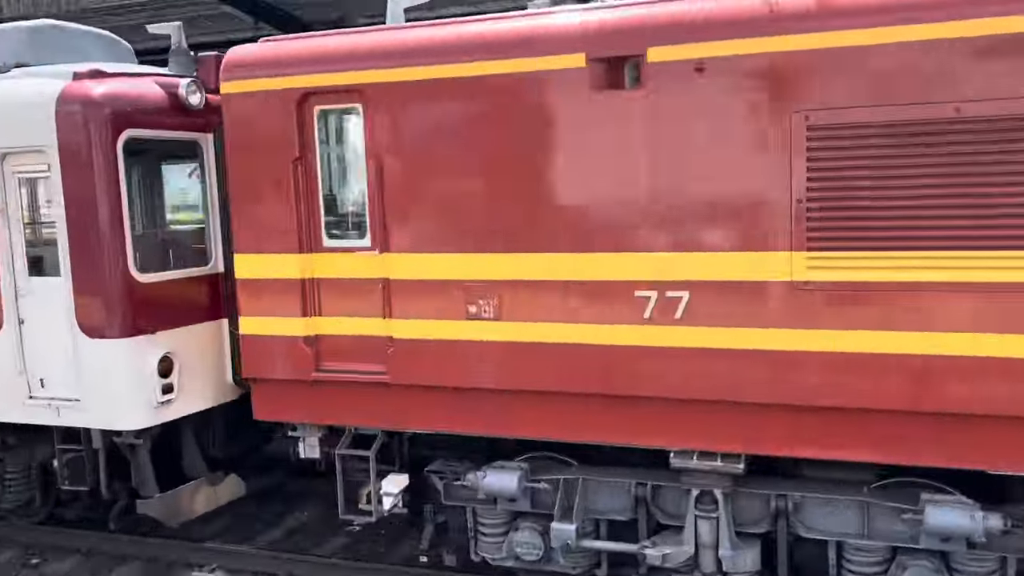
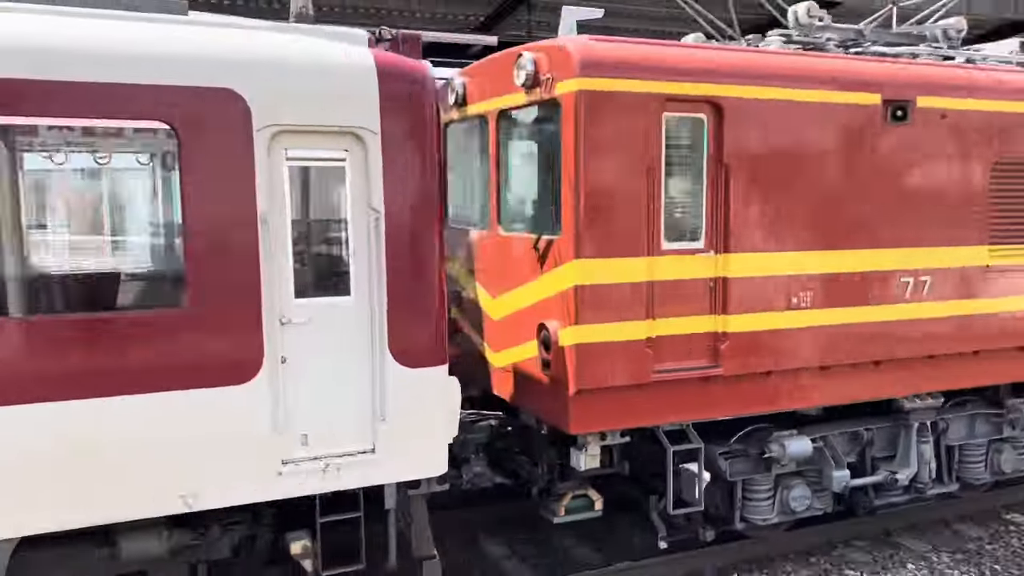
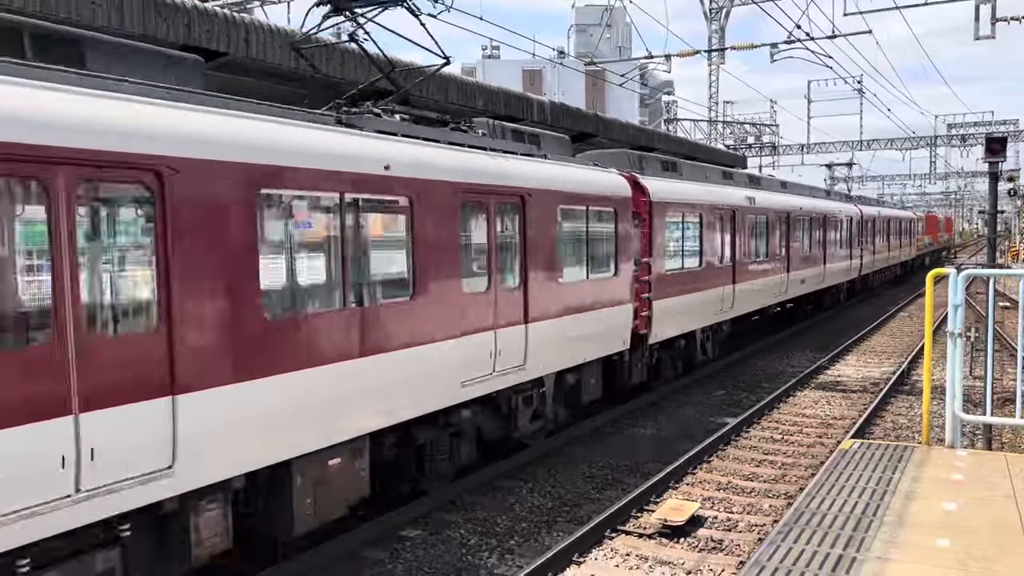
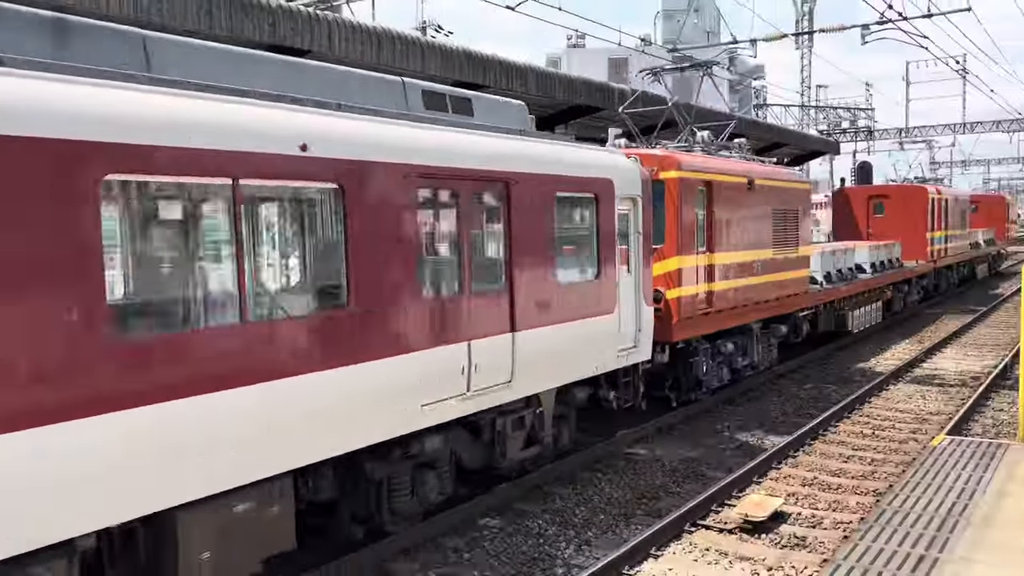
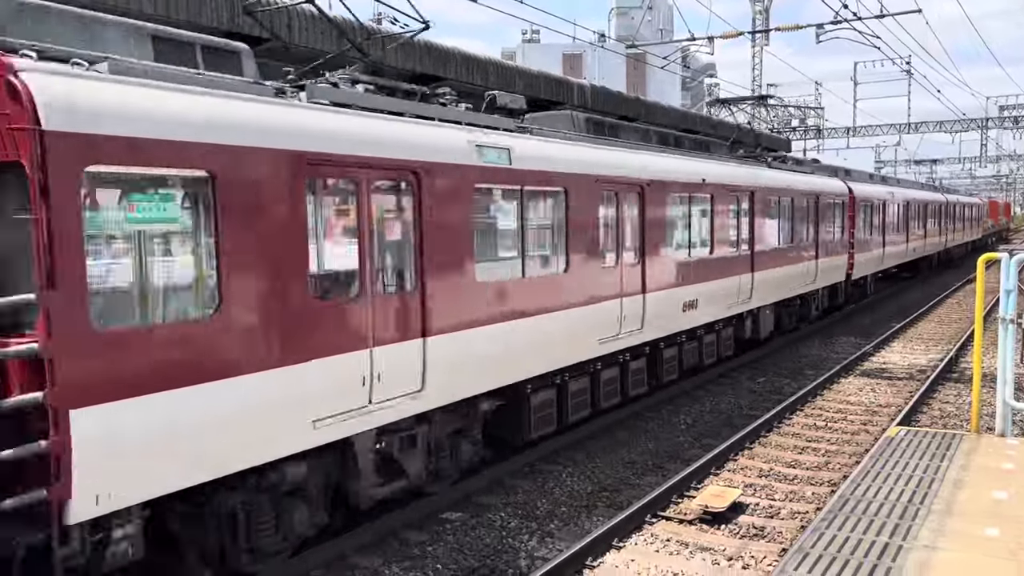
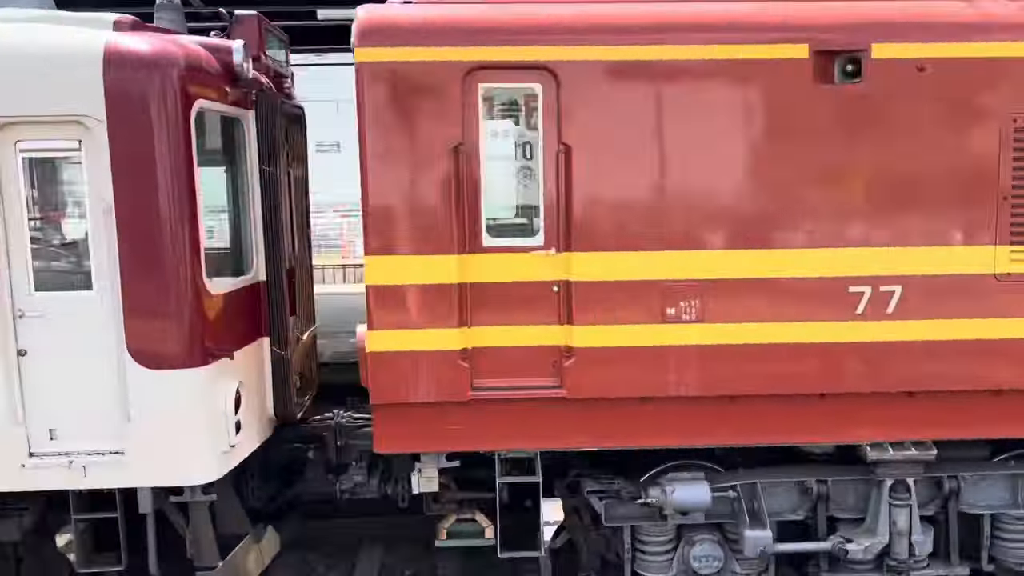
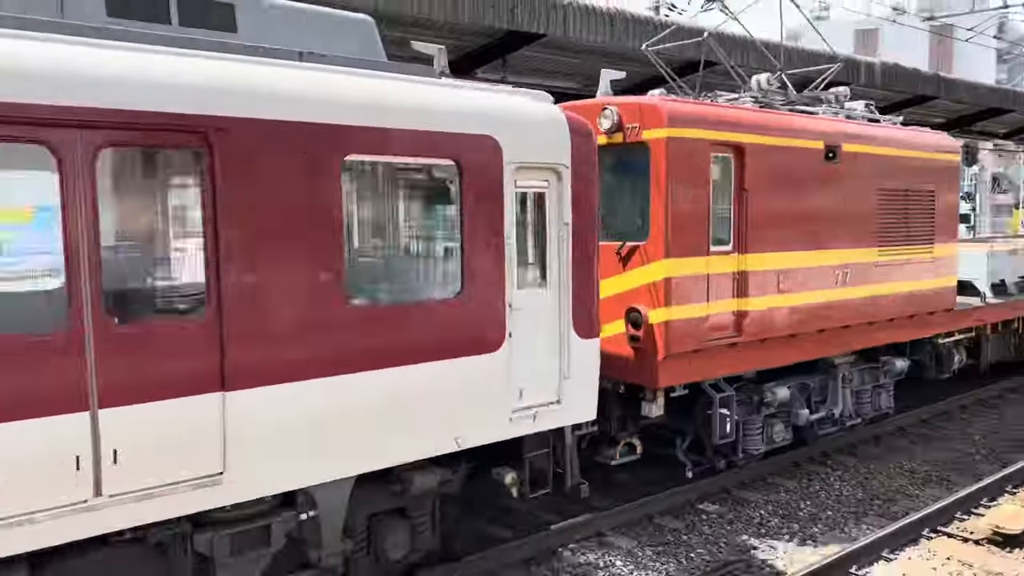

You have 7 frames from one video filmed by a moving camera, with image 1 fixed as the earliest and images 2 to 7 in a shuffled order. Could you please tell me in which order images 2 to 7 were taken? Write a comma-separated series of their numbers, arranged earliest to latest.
6, 2, 7, 4, 3, 5
